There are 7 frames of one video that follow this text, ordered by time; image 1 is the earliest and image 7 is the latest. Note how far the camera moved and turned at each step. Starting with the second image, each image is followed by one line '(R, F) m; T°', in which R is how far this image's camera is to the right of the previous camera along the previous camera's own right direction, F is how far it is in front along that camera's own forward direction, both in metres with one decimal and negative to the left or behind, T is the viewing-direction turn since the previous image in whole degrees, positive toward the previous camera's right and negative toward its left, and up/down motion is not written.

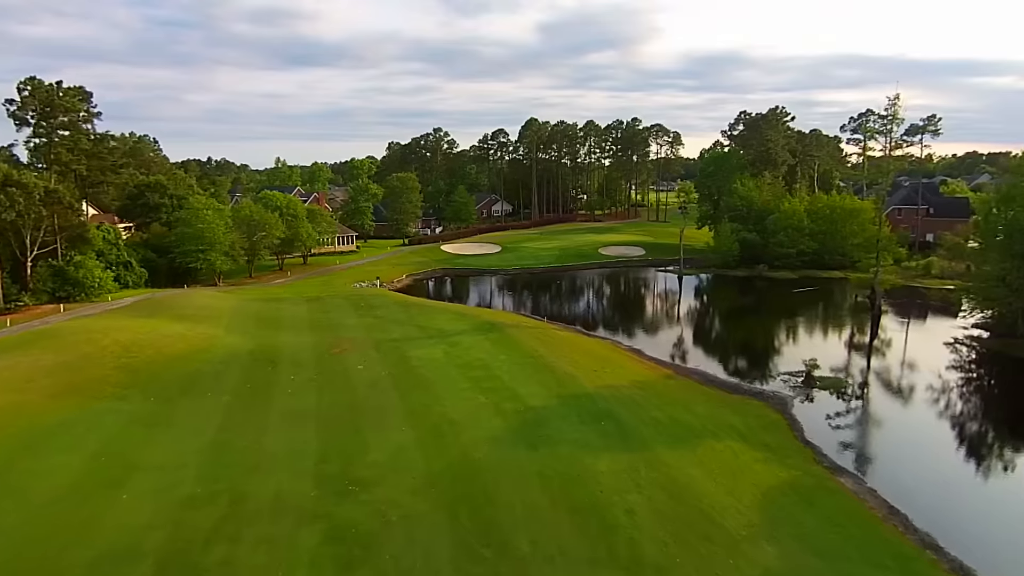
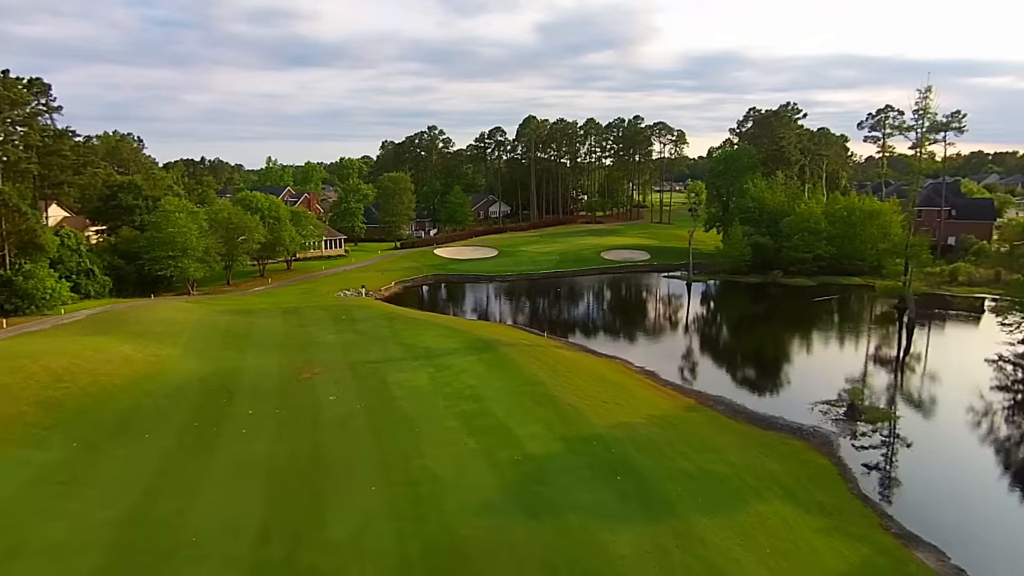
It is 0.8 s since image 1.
(+0.1, +4.4) m; 0°
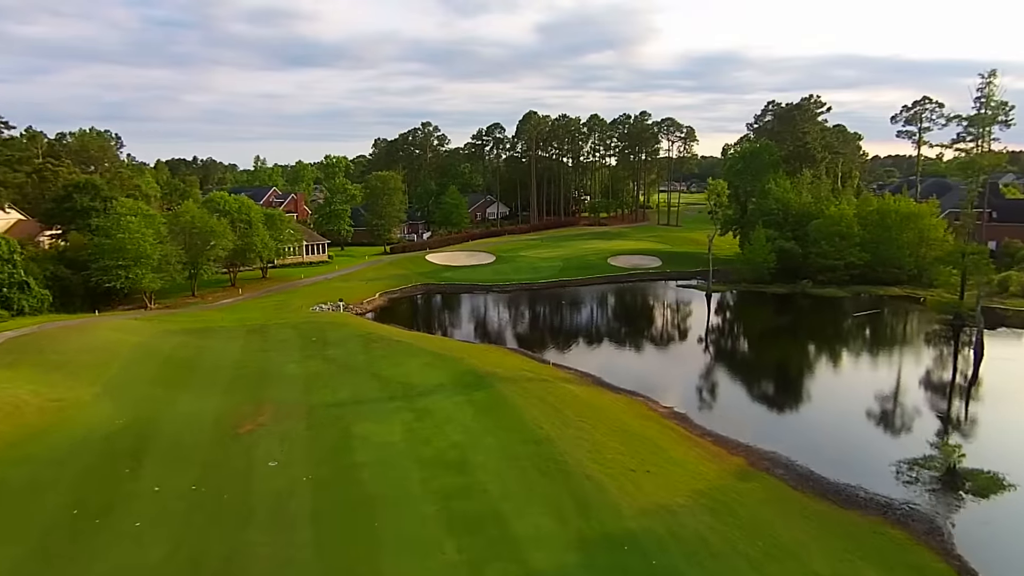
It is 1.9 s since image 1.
(+0.1, +6.4) m; 0°
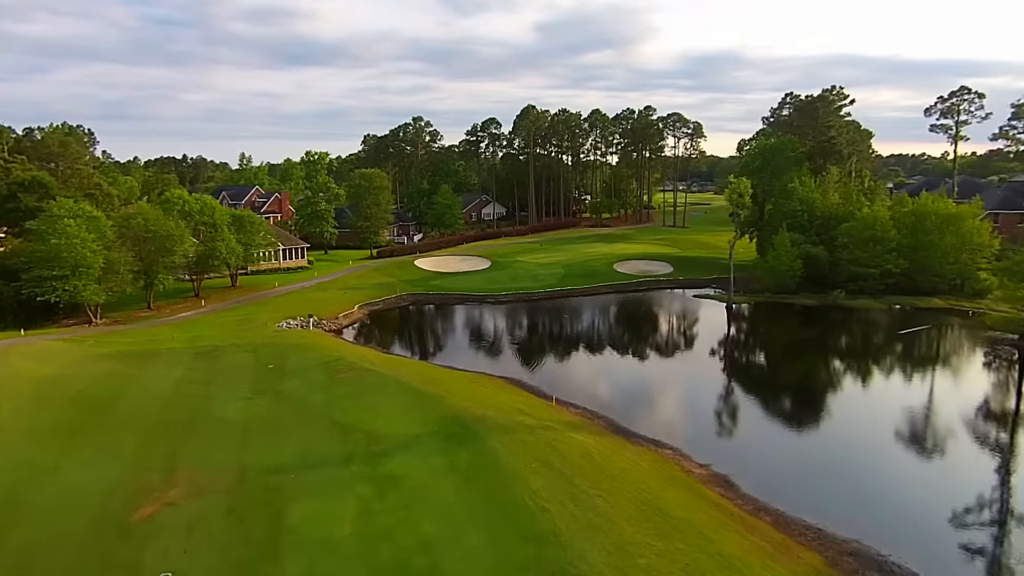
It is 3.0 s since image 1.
(+0.1, +6.0) m; 0°
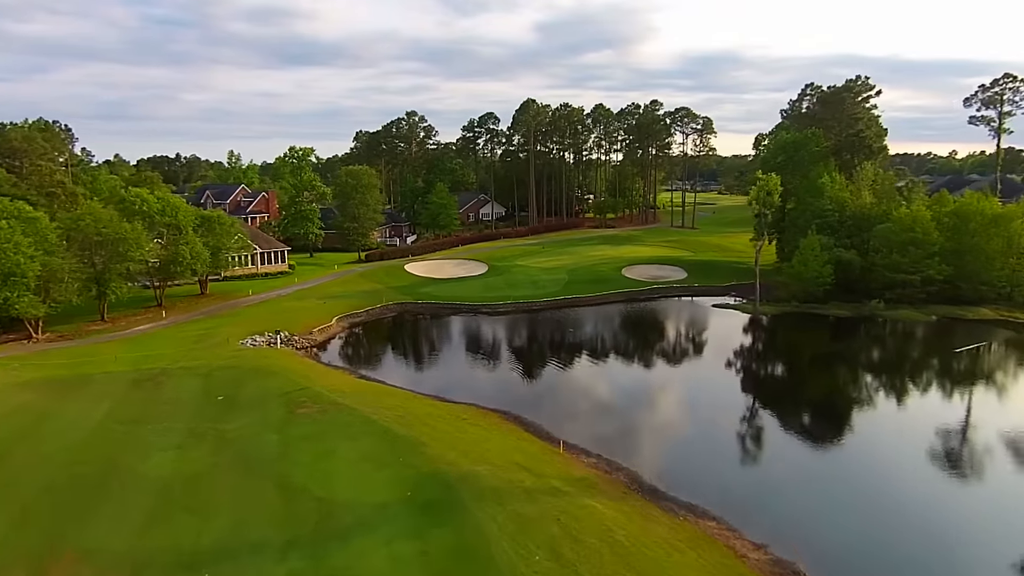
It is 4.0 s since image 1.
(+0.1, +5.3) m; 0°
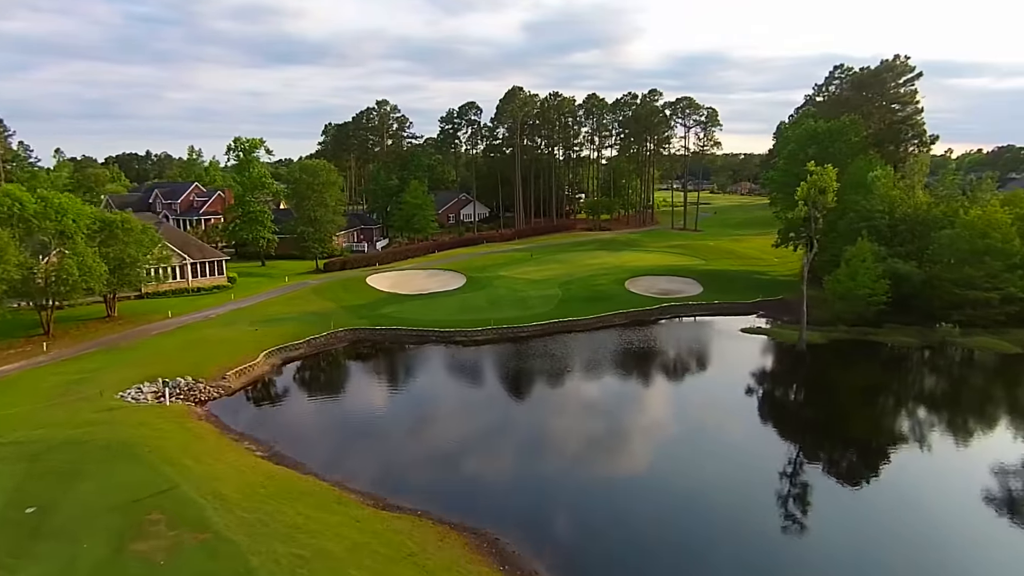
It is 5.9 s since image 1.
(+0.4, +9.3) m; +1°
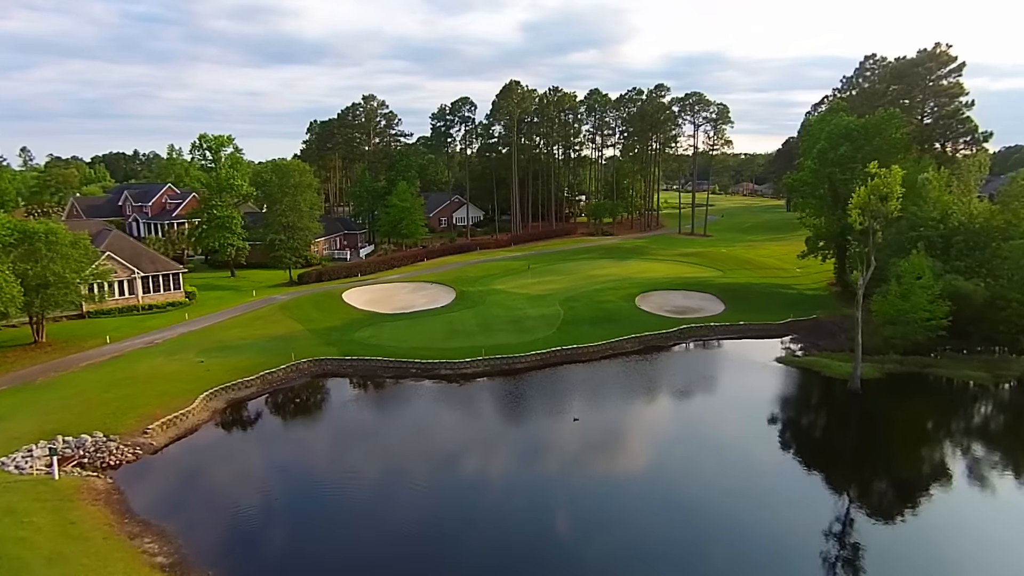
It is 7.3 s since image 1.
(+0.1, +5.7) m; 0°
